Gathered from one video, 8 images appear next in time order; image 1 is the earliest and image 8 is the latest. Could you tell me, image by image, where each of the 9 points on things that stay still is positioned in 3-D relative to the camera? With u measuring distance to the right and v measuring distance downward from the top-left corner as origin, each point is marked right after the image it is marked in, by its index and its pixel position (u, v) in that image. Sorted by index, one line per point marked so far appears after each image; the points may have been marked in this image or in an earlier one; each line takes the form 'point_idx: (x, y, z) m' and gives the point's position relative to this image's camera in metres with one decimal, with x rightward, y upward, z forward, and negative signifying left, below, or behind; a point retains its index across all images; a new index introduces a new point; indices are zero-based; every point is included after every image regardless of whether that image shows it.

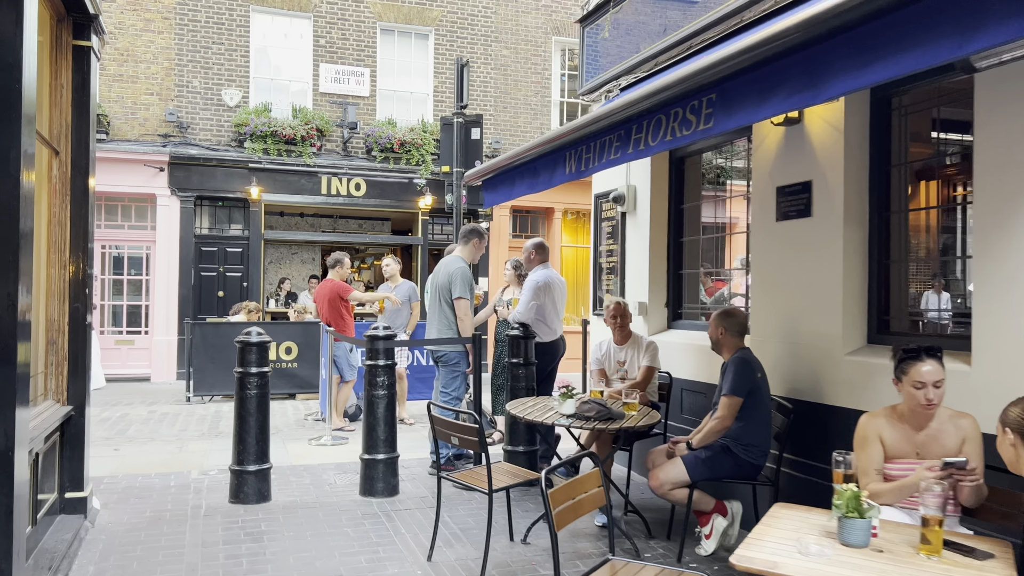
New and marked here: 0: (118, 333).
0: (-6.0, -0.7, +12.6) m
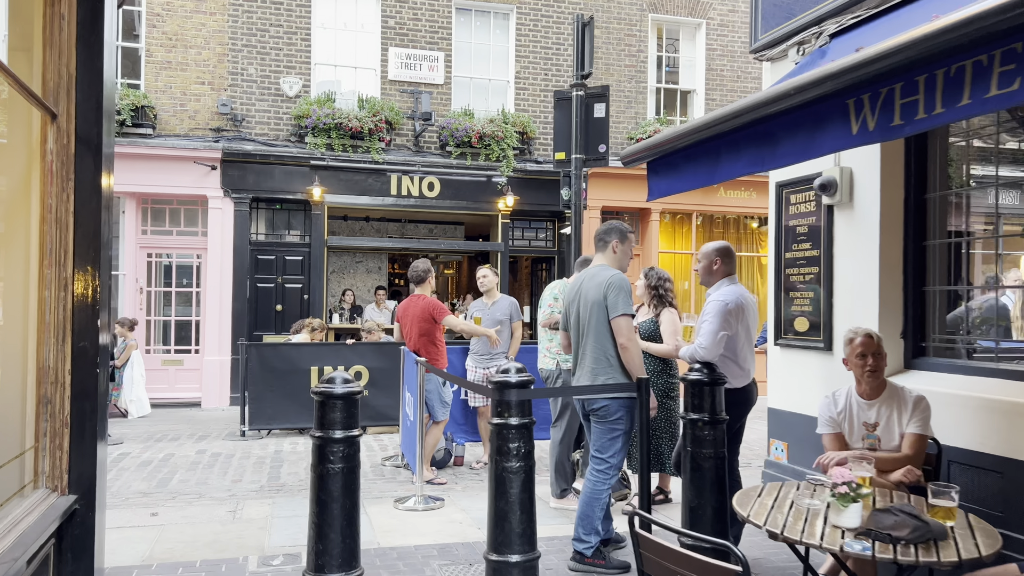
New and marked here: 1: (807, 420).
0: (-4.7, -0.9, +11.2) m
1: (+1.8, -0.8, +4.9) m
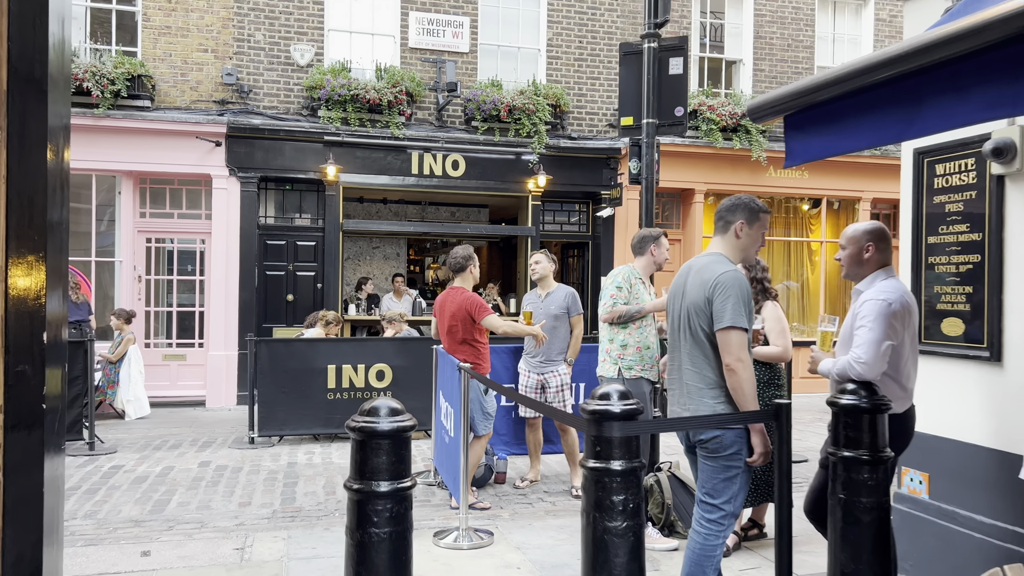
0: (-4.3, -0.7, +10.3) m
1: (+2.1, -0.8, +3.9) m
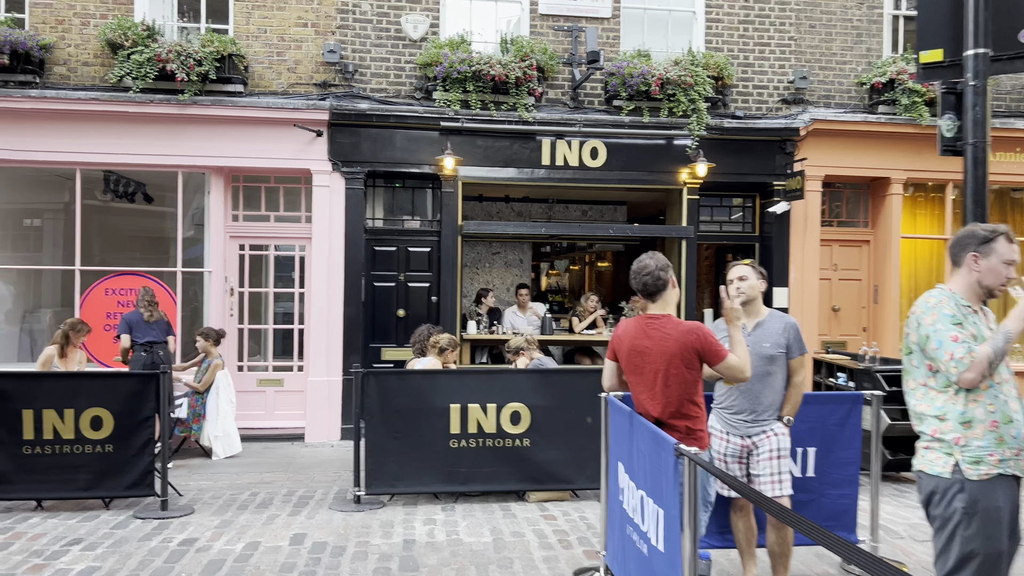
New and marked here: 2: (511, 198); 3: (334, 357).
0: (-2.7, -0.9, +8.9) m
1: (+2.9, -0.9, +1.8) m
2: (0.0, +1.1, +10.0) m
3: (-1.9, -0.7, +8.6) m
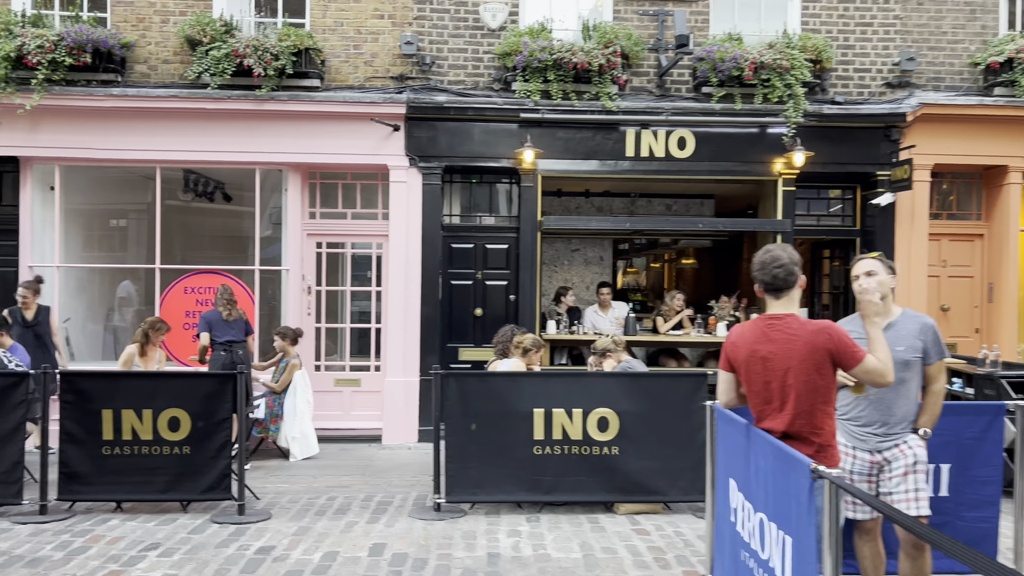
0: (-1.8, -0.9, +8.7) m
1: (+3.1, -0.9, +1.1) m
2: (+0.9, +1.1, +9.6) m
3: (-1.0, -0.7, +8.4) m
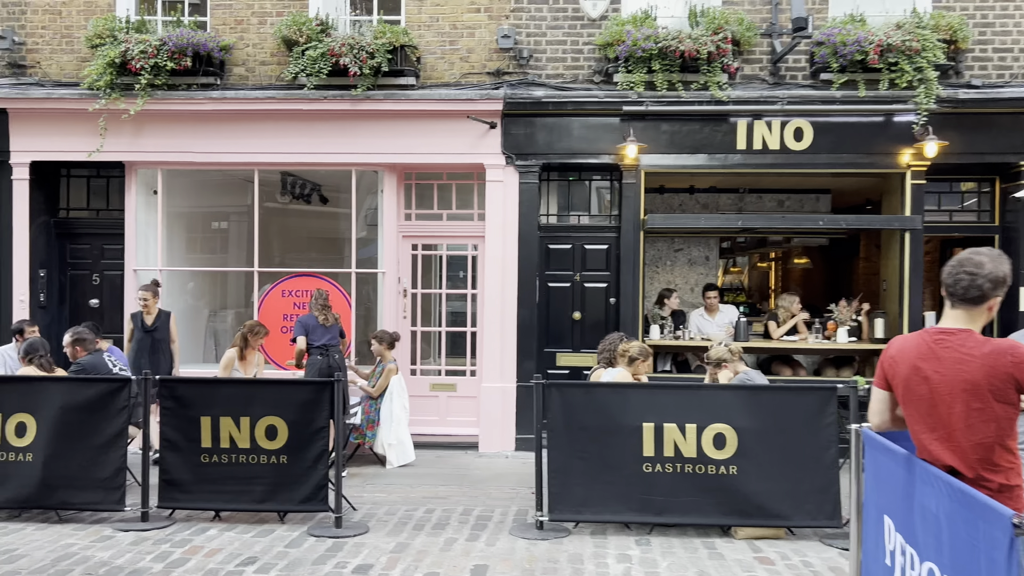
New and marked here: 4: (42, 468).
0: (-0.8, -0.9, +8.5) m
1: (+3.3, -0.9, +0.4) m
2: (+2.0, +1.1, +9.1) m
3: (0.0, -0.7, +8.1) m
4: (-3.1, -1.2, +5.5) m
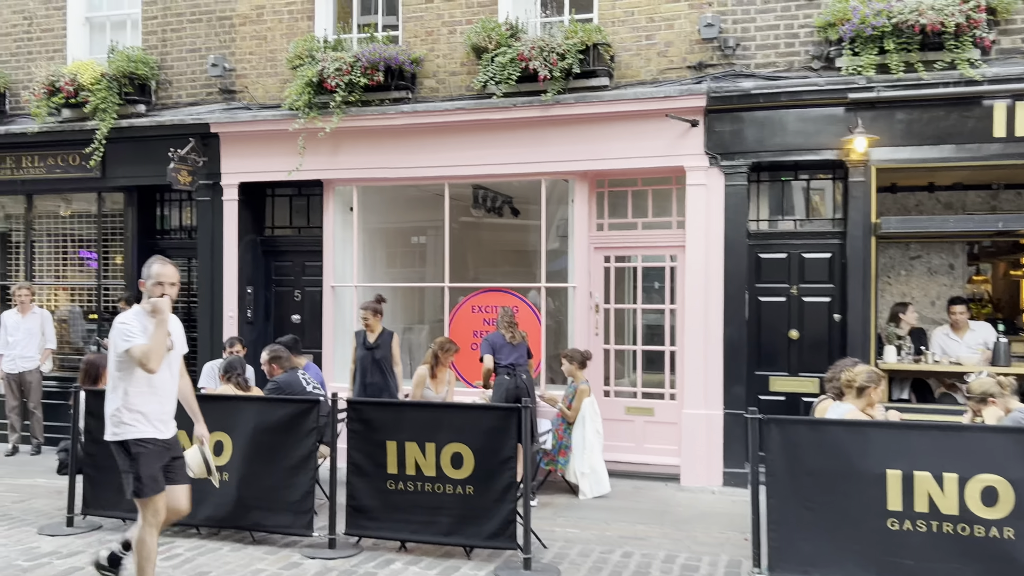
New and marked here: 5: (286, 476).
0: (+1.2, -1.0, +7.9) m
1: (+3.3, -0.9, -0.9) m
2: (+4.0, +1.0, +7.8) m
3: (+1.8, -0.9, +7.3) m
4: (-1.8, -1.3, +5.5) m
5: (-1.5, -1.2, +5.4) m
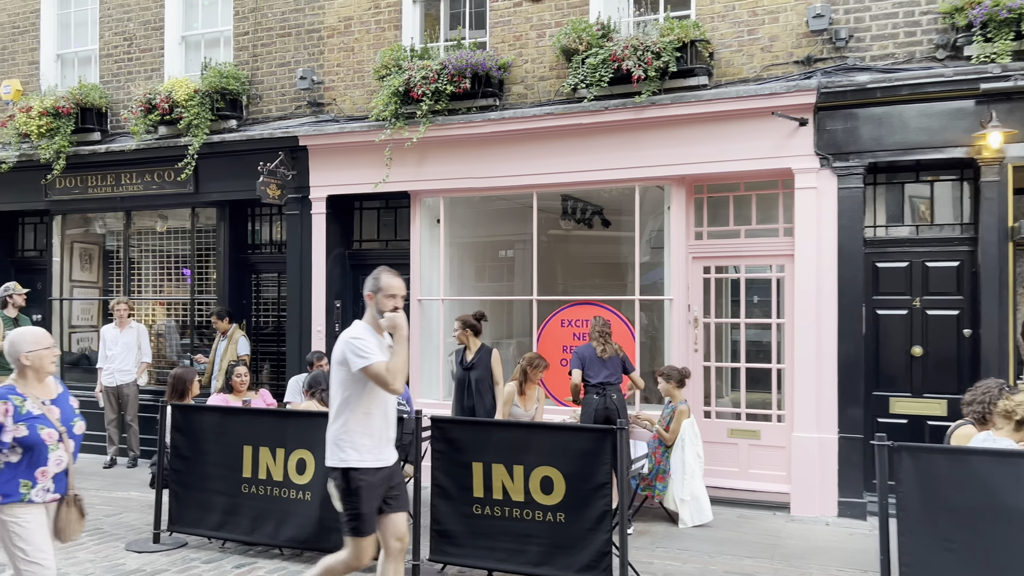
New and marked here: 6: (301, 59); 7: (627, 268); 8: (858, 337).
0: (+2.0, -1.1, +7.3) m
1: (+3.2, -0.9, -1.7) m
2: (+4.8, +0.9, +7.0) m
3: (+2.6, -1.0, +6.7) m
4: (-1.2, -1.4, +5.3) m
5: (-0.9, -1.3, +5.2) m
6: (-2.2, +2.4, +8.5) m
7: (+1.1, +0.2, +7.6) m
8: (+2.8, -0.4, +6.6) m
